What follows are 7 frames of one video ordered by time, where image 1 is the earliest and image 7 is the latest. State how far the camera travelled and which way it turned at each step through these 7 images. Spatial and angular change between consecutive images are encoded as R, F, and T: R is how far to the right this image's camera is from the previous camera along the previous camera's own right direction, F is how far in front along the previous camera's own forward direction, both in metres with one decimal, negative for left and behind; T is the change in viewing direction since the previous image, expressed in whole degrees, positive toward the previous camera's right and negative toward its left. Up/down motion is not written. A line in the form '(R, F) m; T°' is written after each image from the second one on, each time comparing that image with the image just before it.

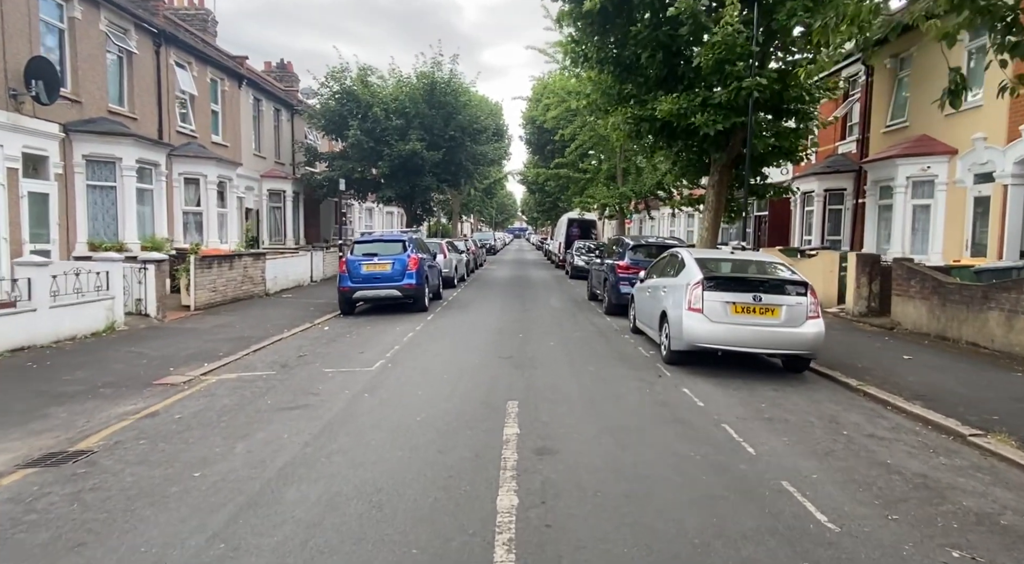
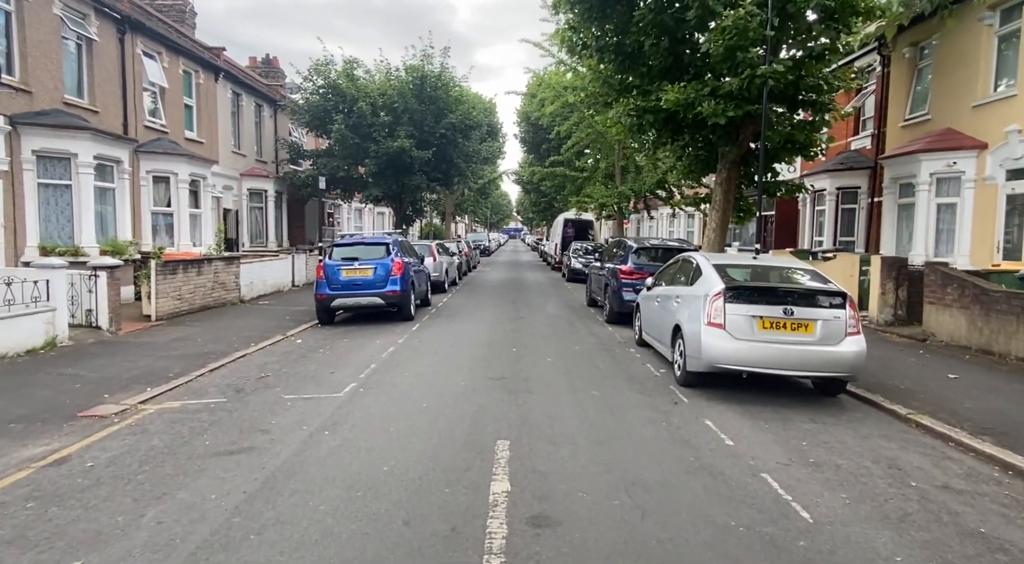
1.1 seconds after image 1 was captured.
(0.0, +1.1) m; 0°
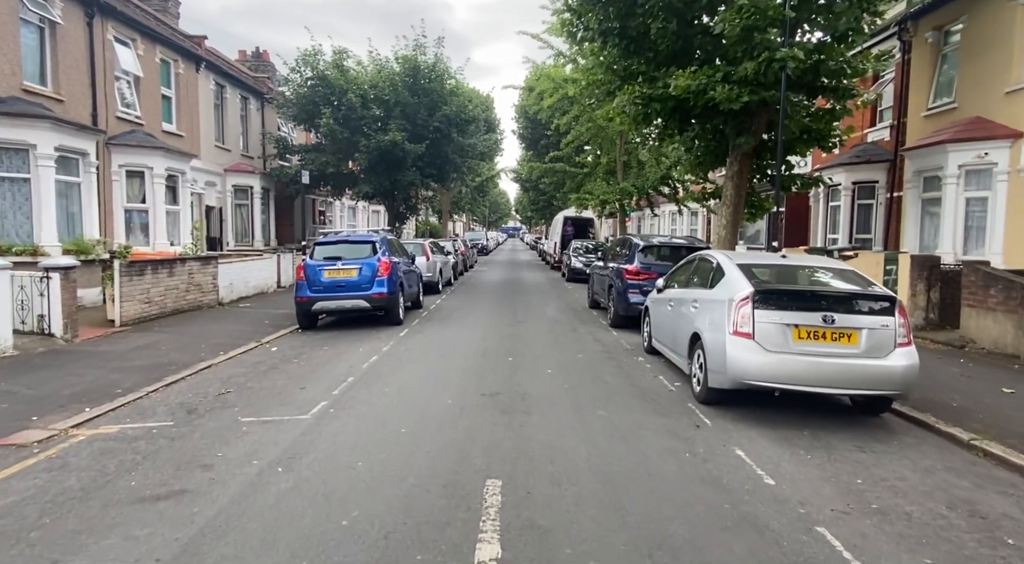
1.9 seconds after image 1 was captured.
(0.0, +1.0) m; 0°
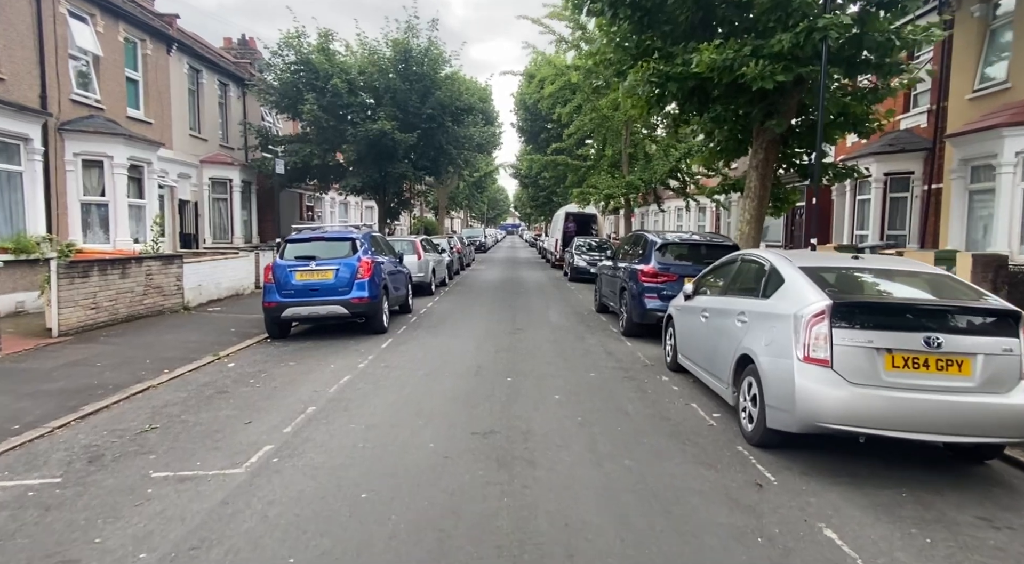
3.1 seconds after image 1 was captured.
(0.0, +1.5) m; 0°
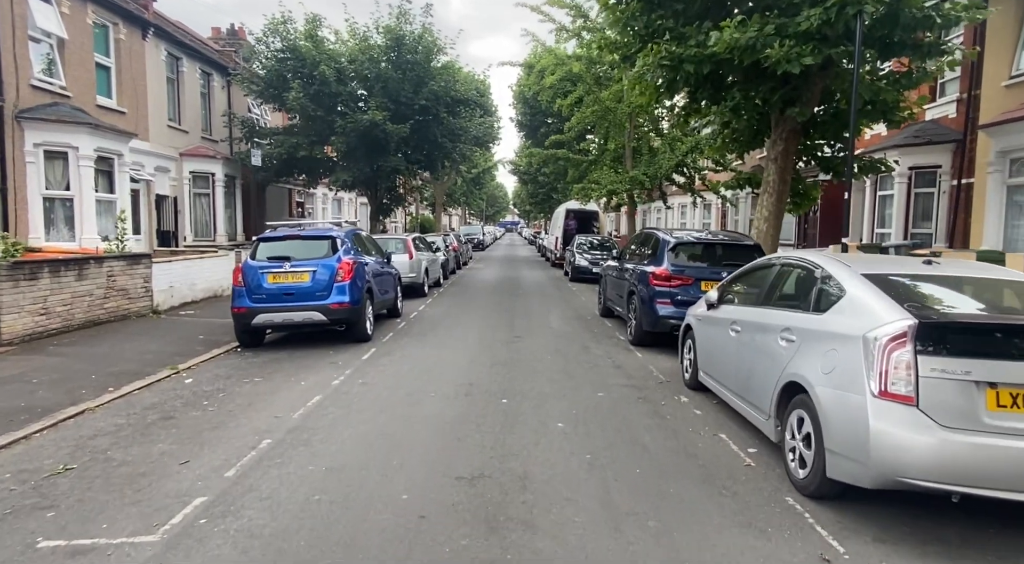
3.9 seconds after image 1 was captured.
(0.0, +1.0) m; 0°
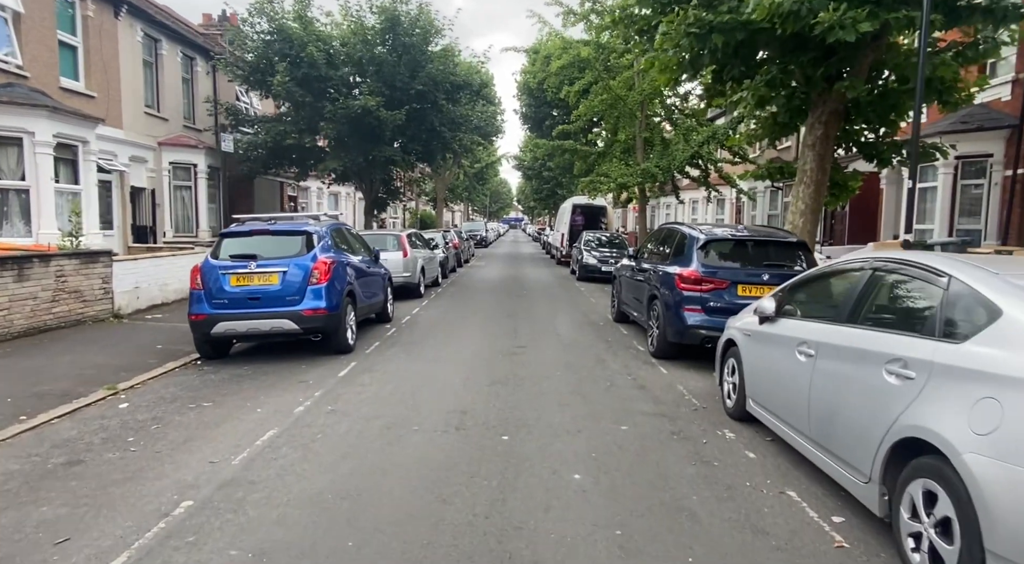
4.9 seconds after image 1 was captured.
(0.0, +1.3) m; 0°
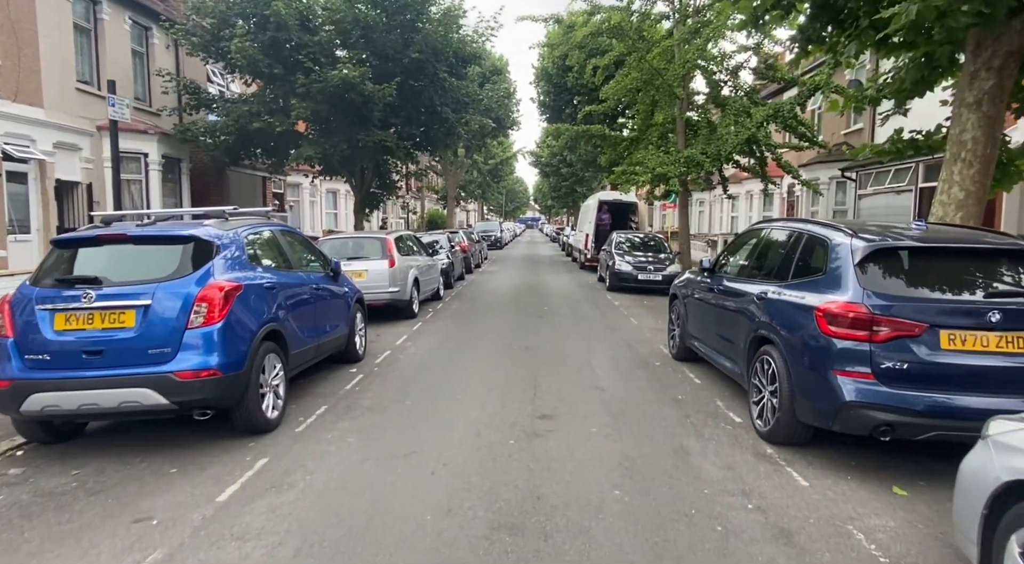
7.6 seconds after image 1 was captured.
(0.0, +3.2) m; -2°
